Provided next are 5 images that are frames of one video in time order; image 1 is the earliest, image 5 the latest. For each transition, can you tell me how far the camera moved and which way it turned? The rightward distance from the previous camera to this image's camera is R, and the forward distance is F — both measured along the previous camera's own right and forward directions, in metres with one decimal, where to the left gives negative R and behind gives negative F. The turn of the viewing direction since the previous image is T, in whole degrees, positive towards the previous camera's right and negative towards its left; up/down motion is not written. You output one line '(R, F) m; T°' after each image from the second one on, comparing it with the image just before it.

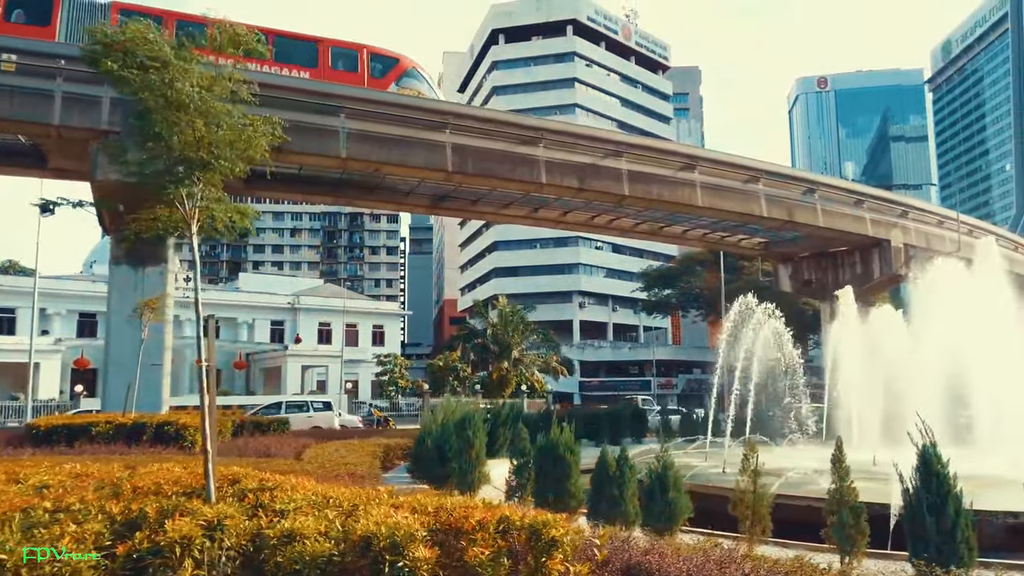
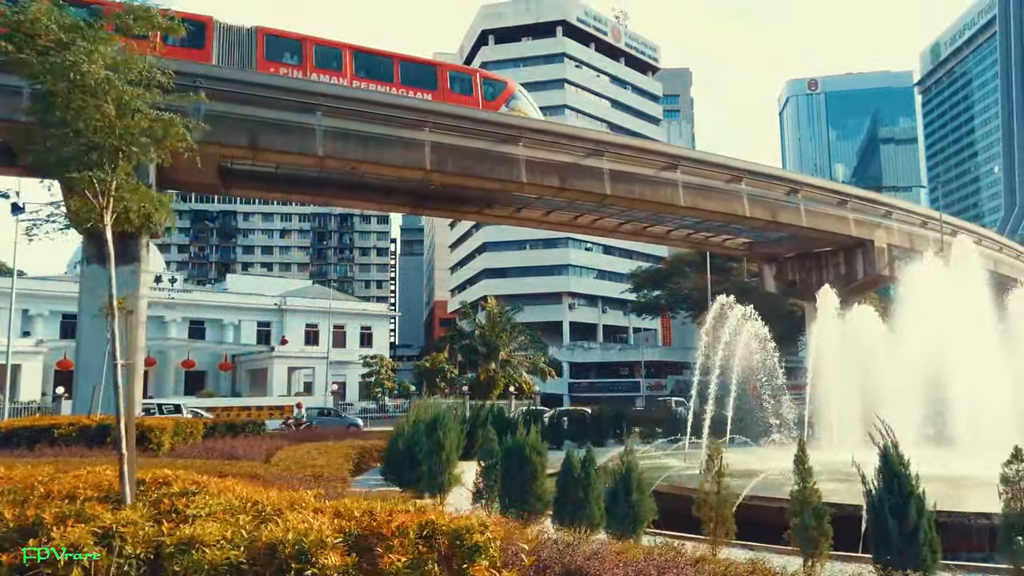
(+0.4, +0.2) m; +1°
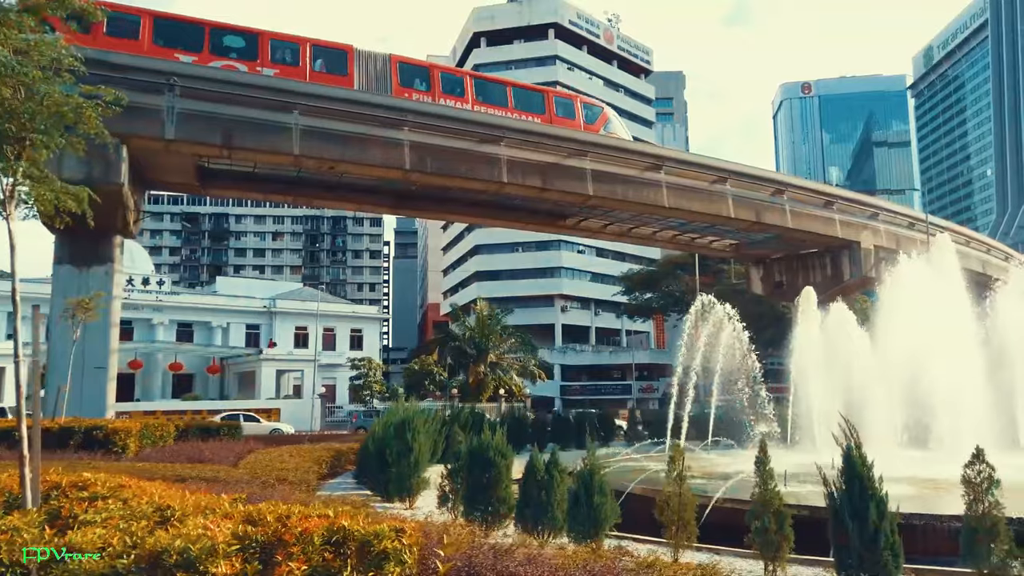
(+0.4, +0.2) m; 0°
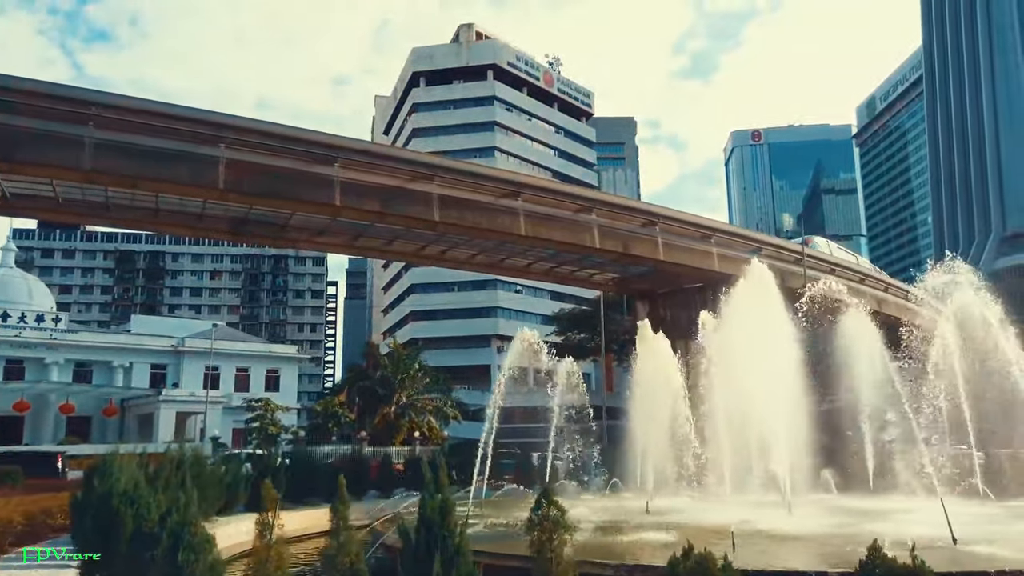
(+3.4, +1.3) m; +3°
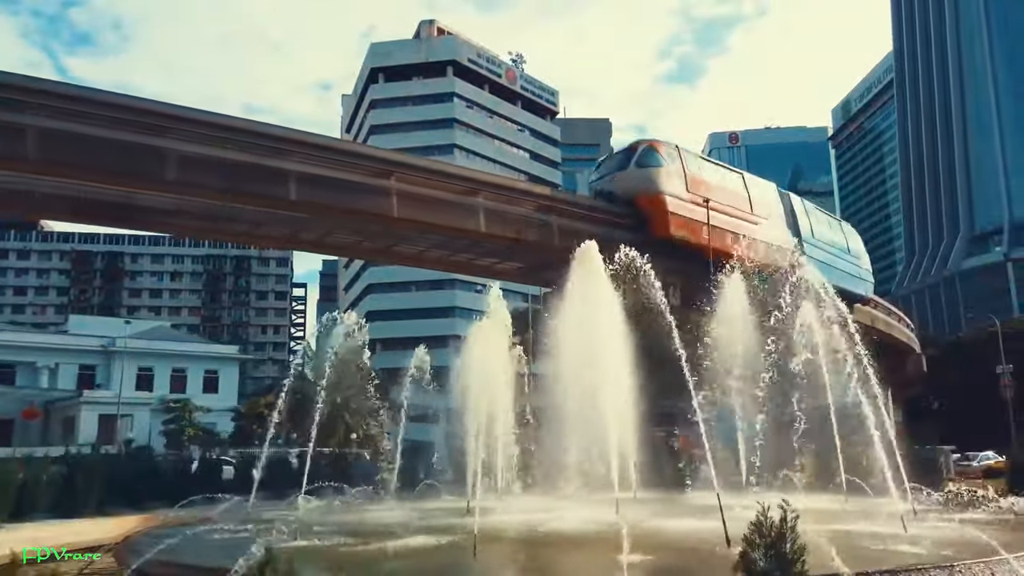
(+3.1, +1.5) m; +1°
